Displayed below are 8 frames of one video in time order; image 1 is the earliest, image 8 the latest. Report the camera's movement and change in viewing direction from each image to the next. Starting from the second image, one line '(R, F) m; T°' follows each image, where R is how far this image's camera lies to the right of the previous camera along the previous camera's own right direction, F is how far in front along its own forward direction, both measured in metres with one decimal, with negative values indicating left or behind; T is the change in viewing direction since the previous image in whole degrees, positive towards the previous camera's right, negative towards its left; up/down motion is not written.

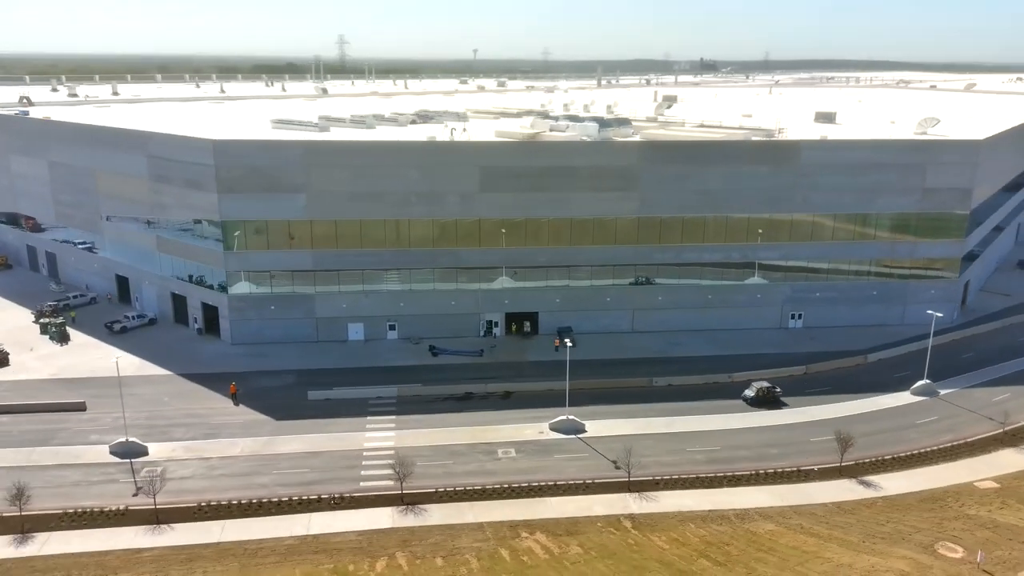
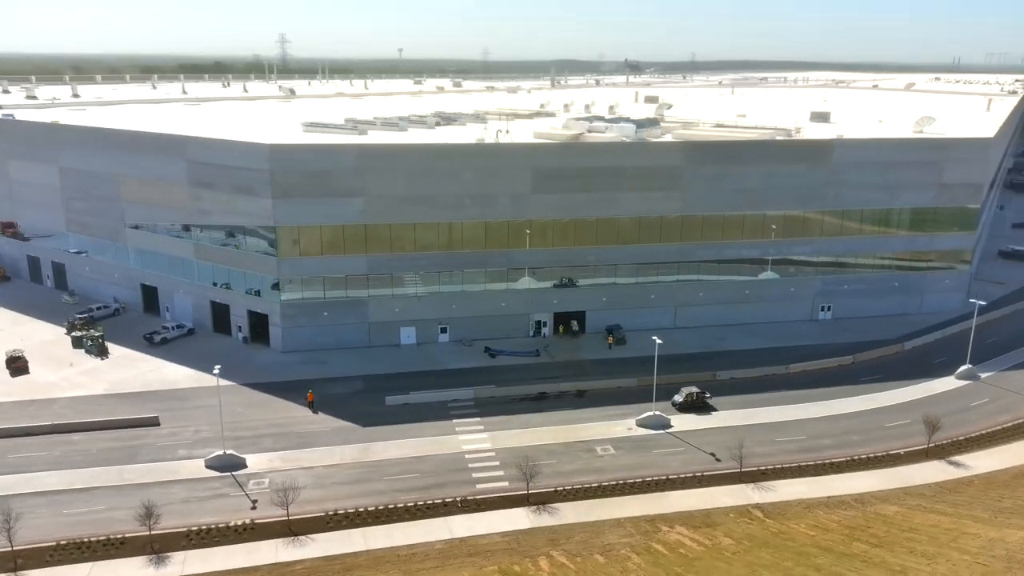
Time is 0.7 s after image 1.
(-7.2, 0.0) m; +5°
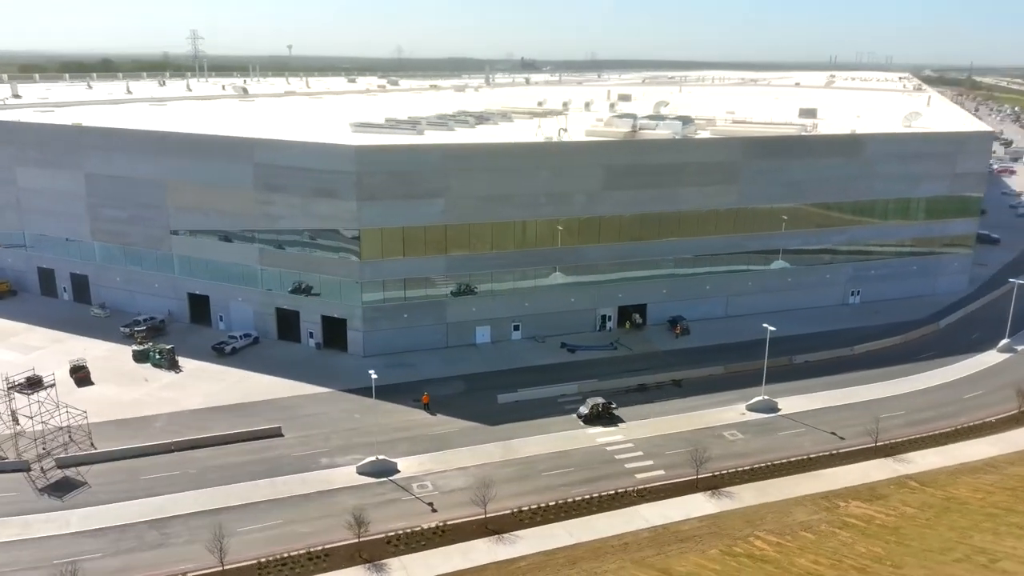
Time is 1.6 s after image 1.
(-10.2, +0.1) m; +7°
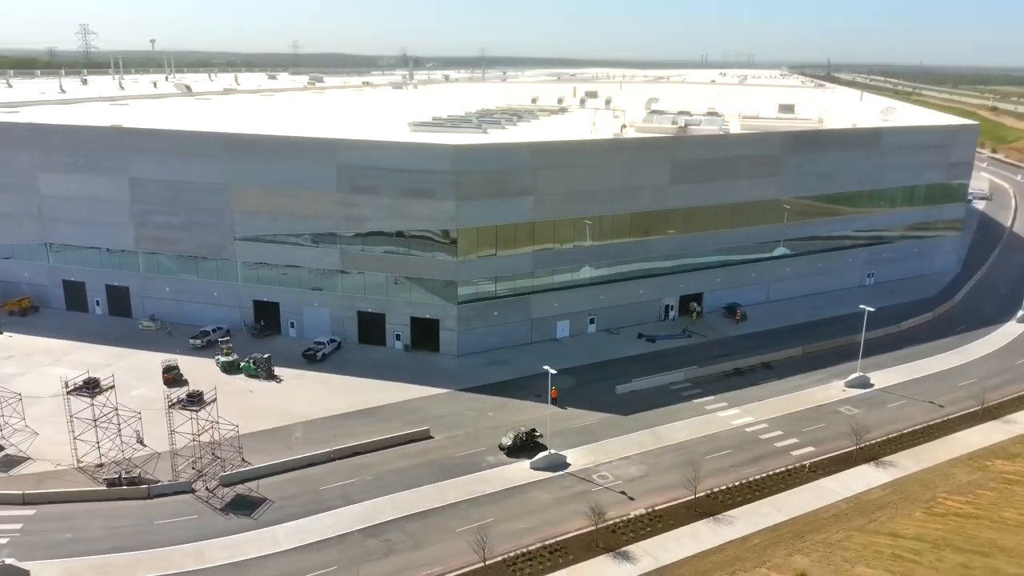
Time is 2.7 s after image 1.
(-11.4, +0.2) m; +8°
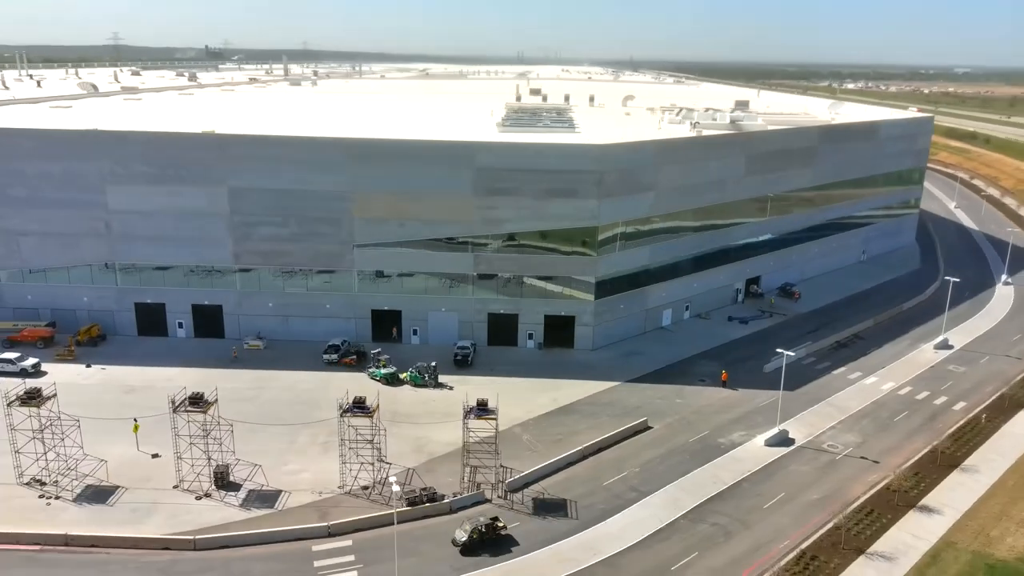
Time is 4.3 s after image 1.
(-17.3, +0.9) m; +13°
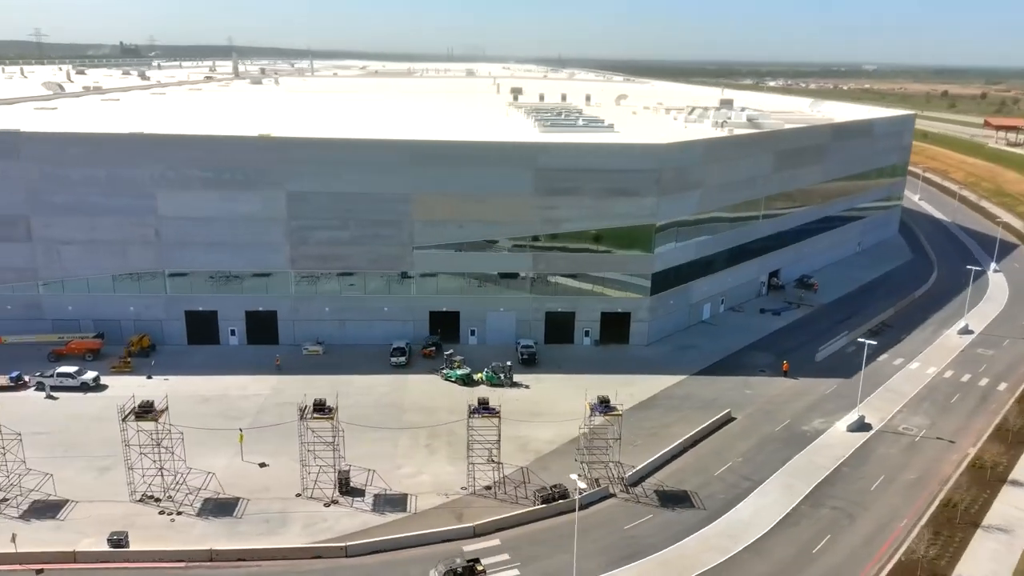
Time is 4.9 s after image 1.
(-7.2, -0.2) m; +5°
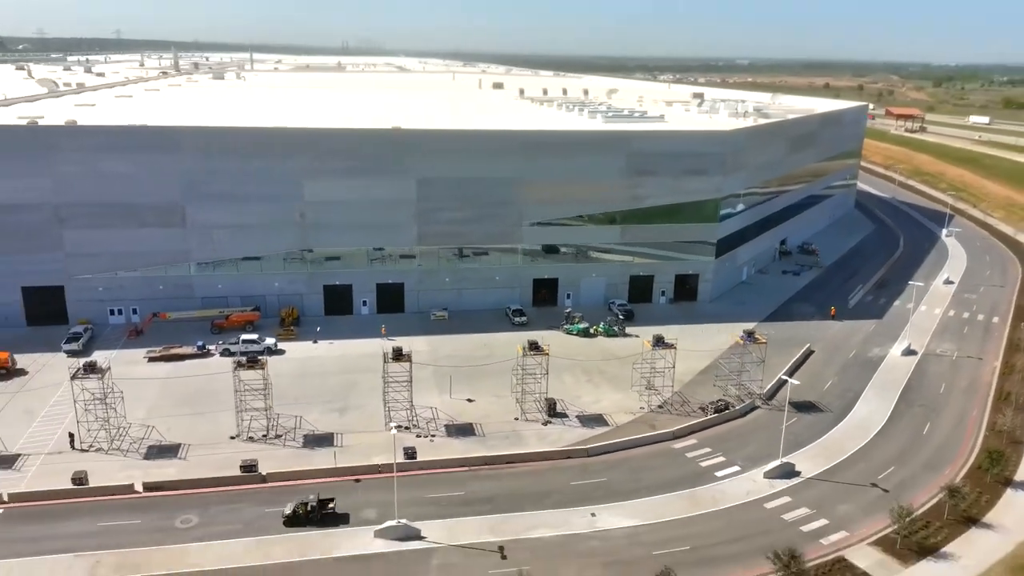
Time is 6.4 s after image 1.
(-12.9, -6.4) m; +8°
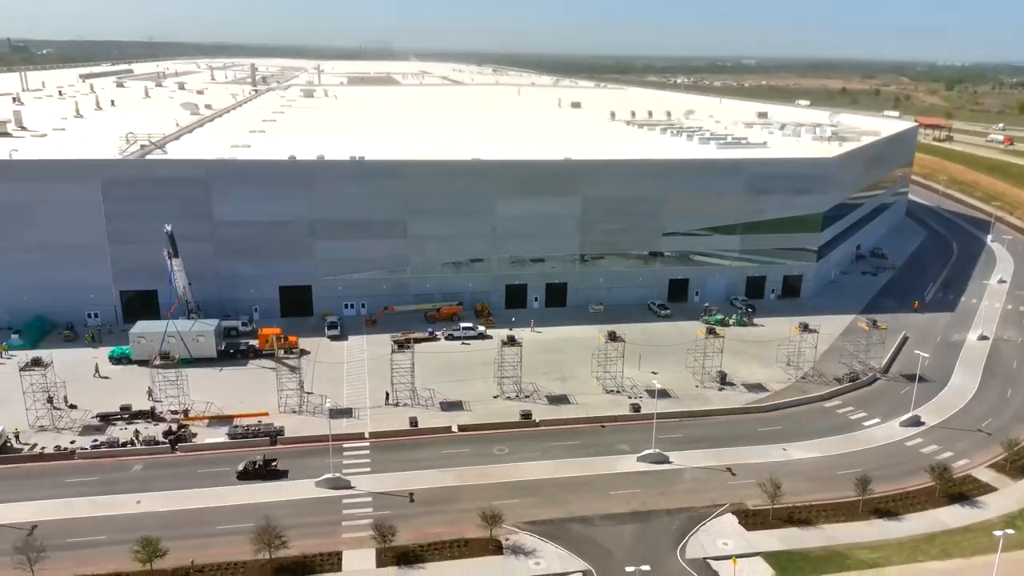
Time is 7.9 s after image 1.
(-10.7, -11.8) m; 0°
